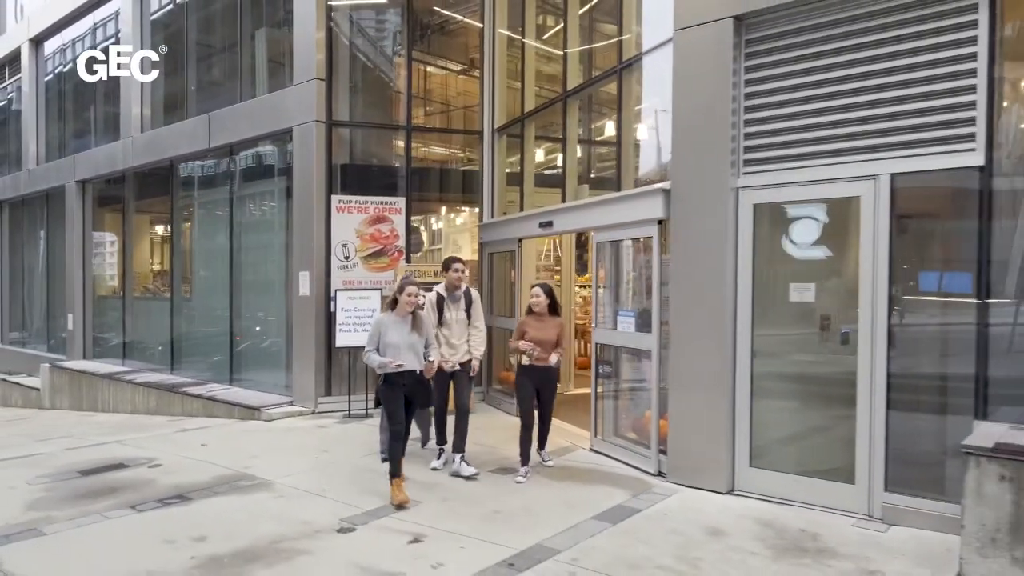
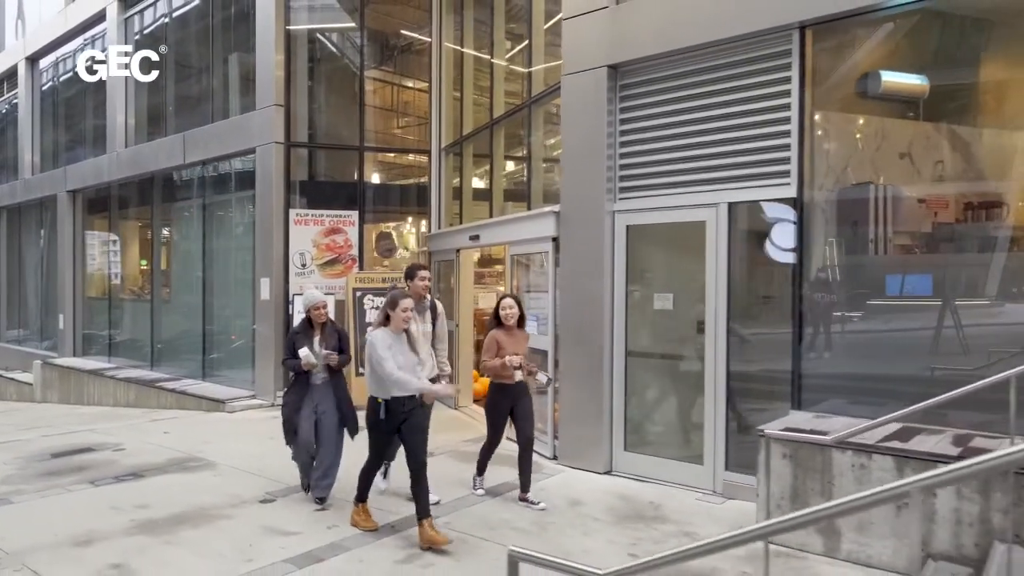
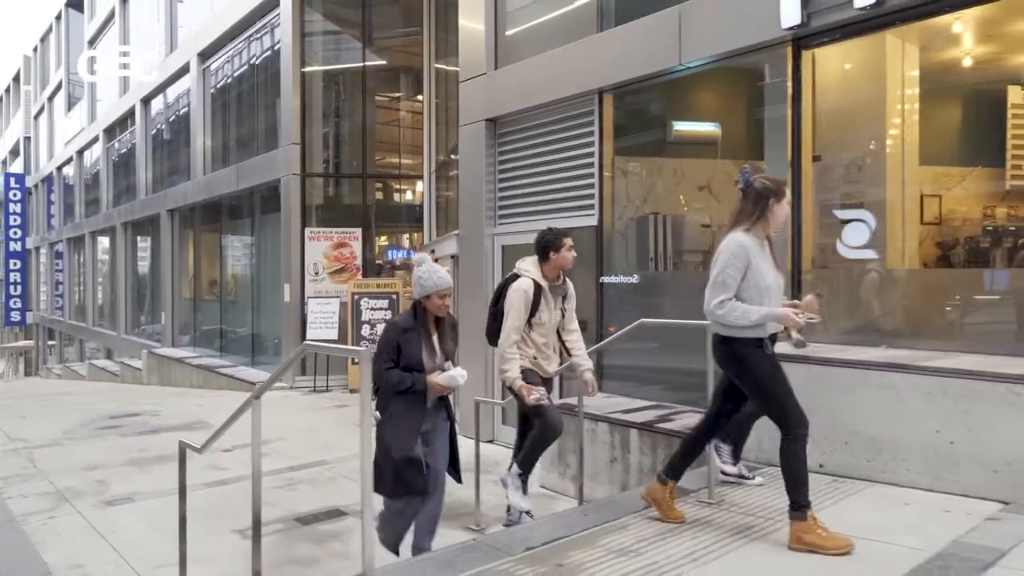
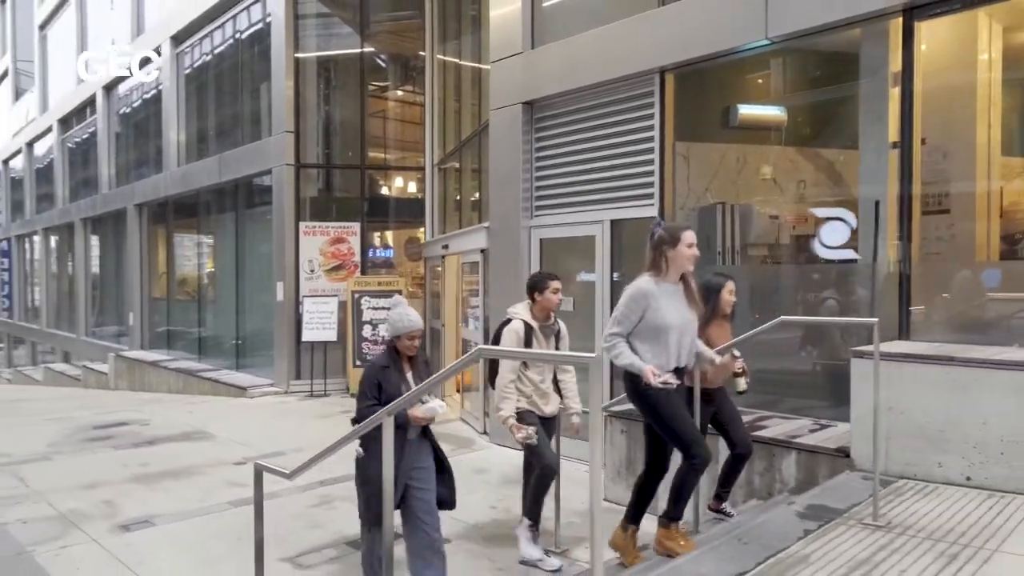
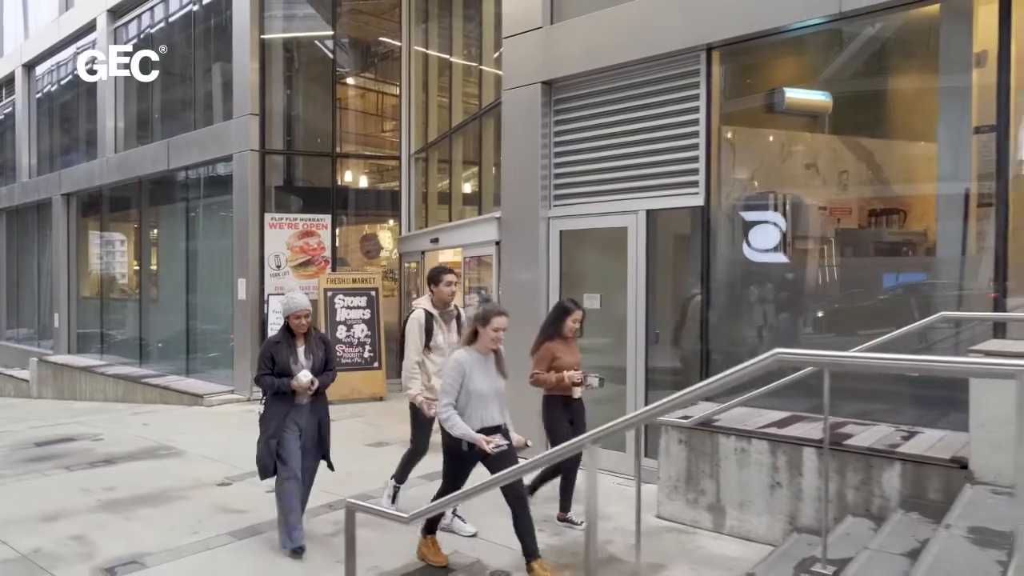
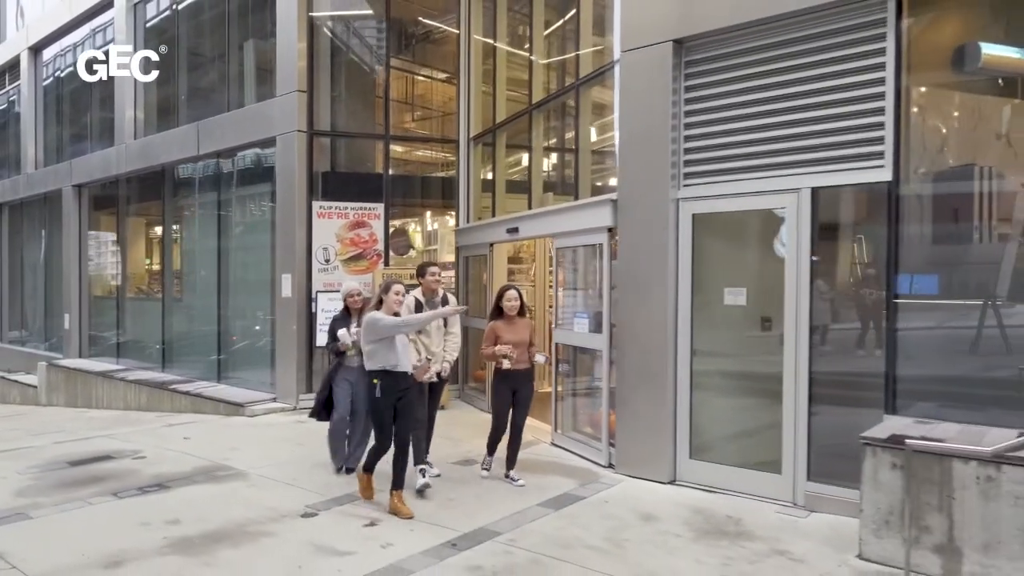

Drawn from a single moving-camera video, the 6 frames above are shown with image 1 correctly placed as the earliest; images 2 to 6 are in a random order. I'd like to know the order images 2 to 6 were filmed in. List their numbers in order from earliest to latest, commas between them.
6, 2, 5, 4, 3
